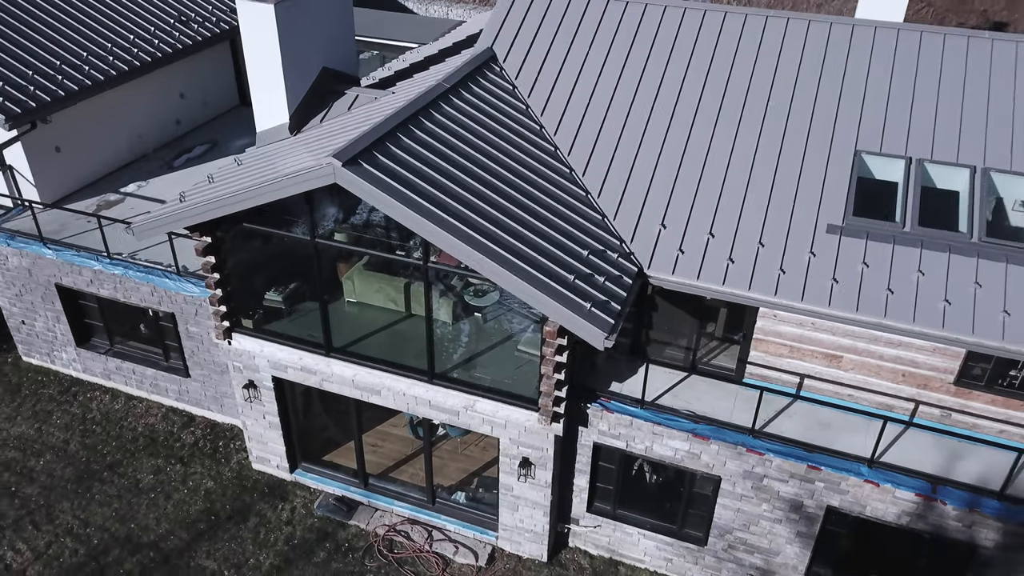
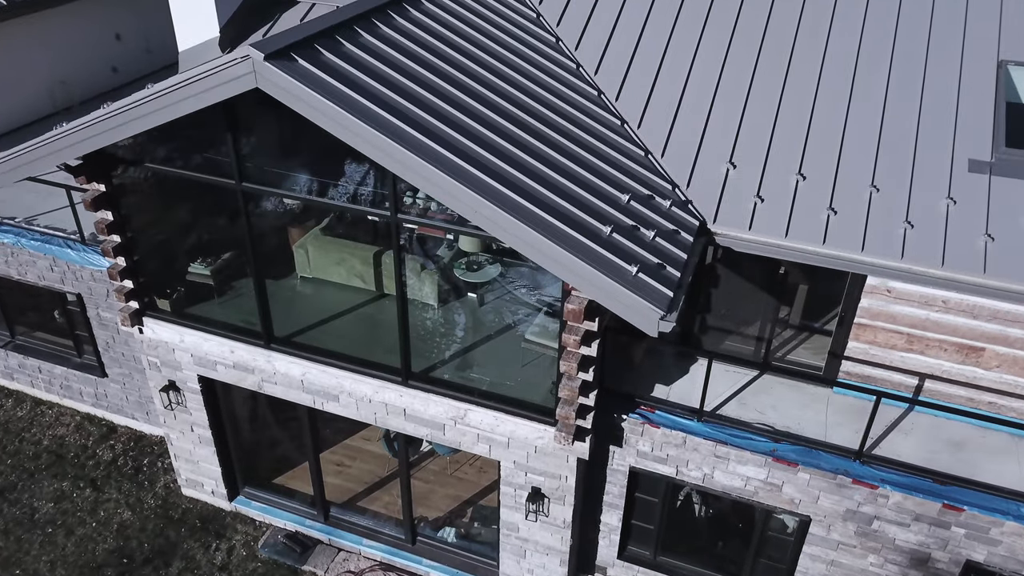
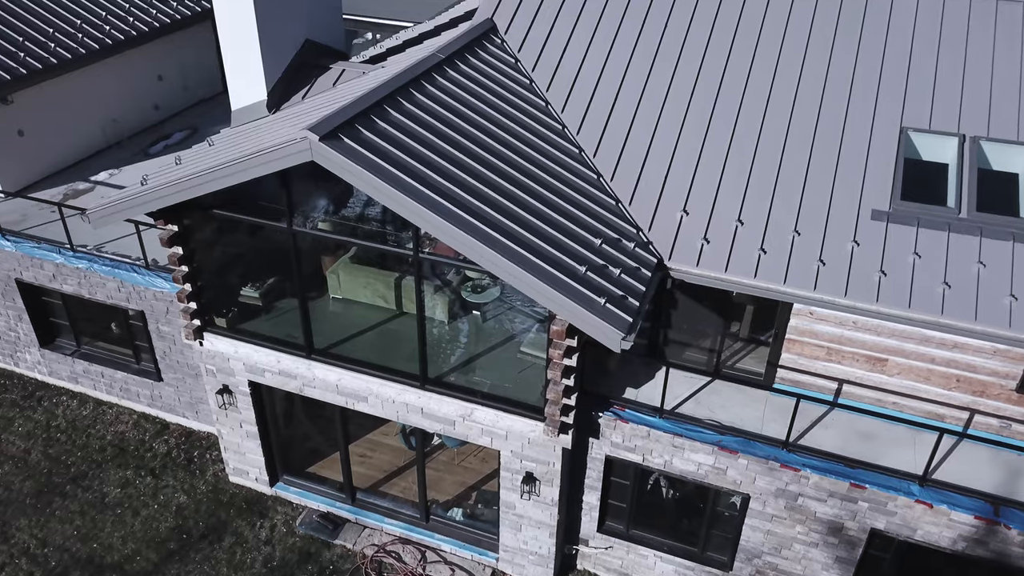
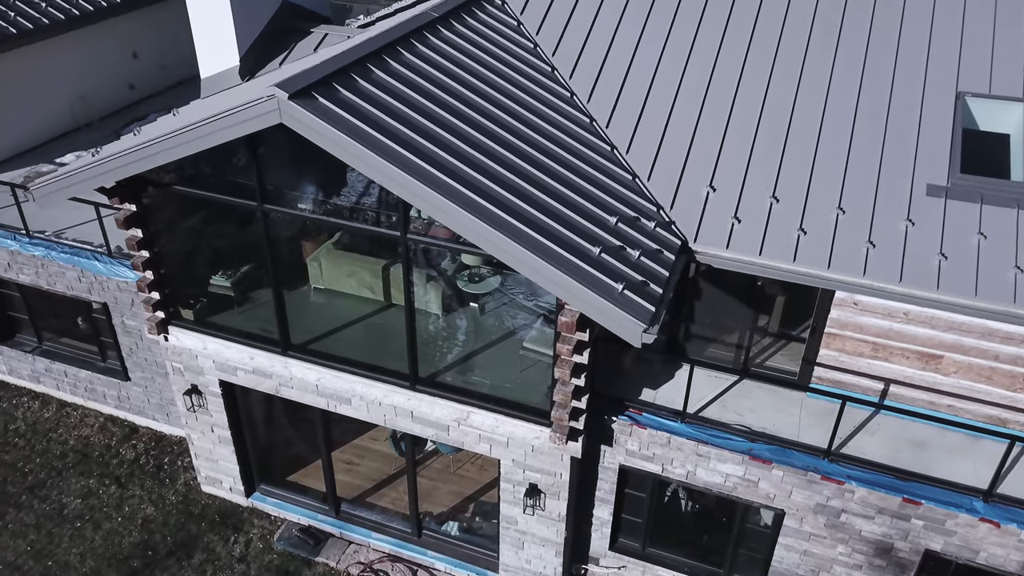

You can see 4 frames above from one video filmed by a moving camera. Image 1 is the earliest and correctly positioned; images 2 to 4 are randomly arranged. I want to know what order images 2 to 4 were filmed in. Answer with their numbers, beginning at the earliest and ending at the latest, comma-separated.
3, 4, 2
